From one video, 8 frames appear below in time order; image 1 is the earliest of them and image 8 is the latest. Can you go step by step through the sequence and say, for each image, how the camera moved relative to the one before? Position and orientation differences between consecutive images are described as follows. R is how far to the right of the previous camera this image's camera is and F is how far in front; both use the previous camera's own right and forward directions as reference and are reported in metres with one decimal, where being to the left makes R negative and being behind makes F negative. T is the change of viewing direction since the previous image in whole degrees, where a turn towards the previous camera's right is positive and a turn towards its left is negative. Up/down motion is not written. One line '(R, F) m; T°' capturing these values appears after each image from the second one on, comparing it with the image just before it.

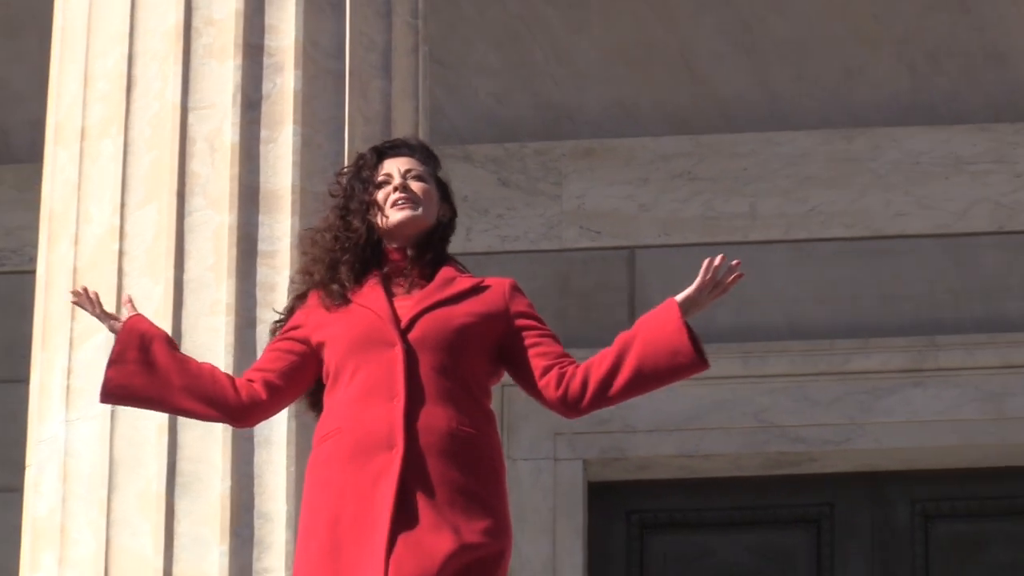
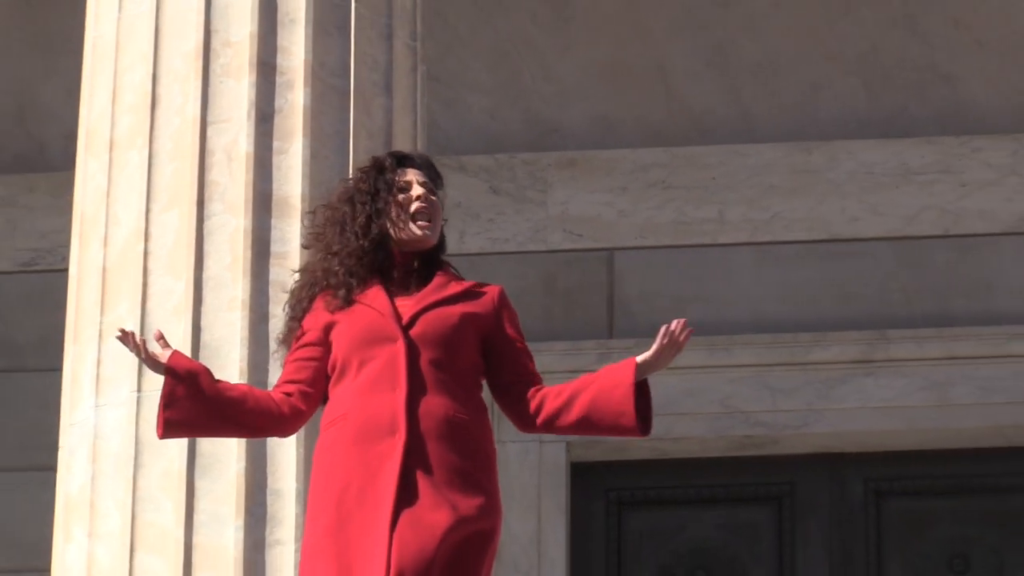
(+0.1, -0.7) m; 0°
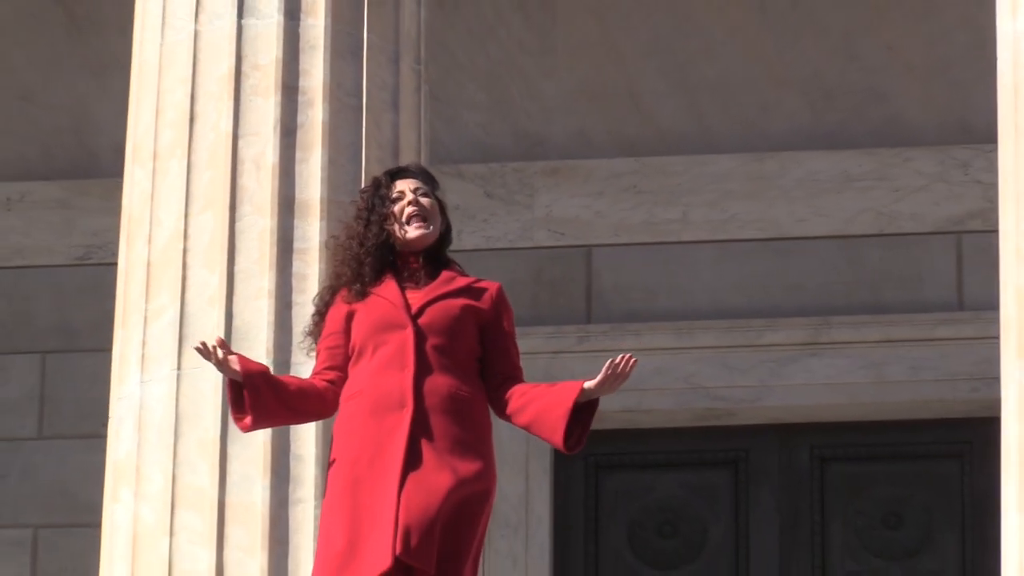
(+0.1, -1.2) m; 0°
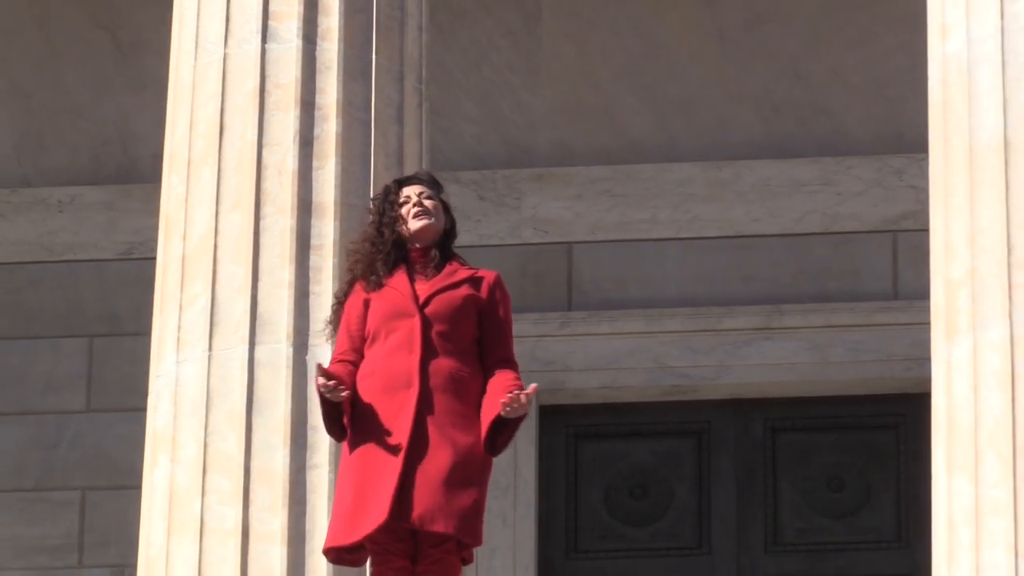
(+0.1, -1.3) m; 0°
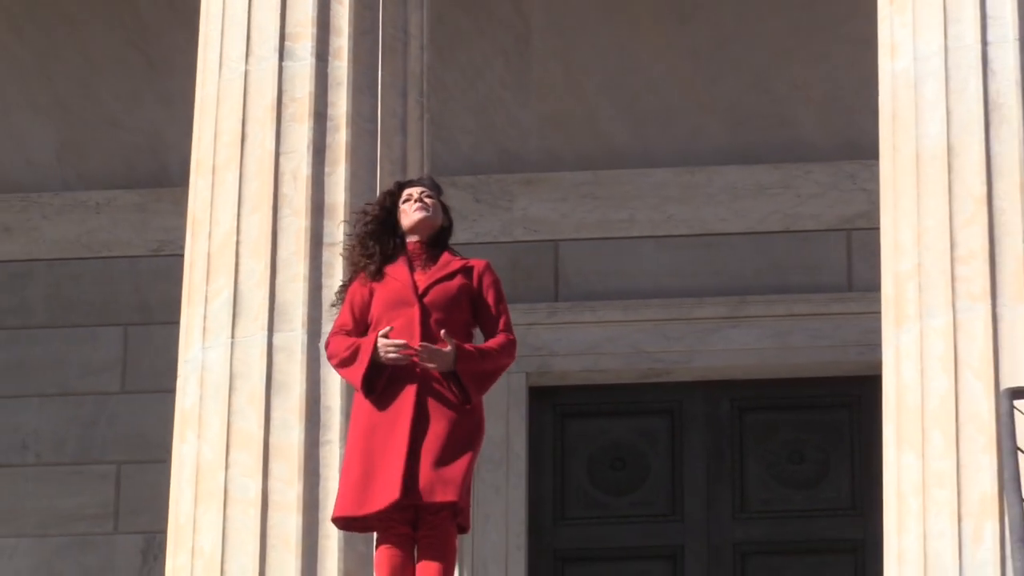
(+0.2, -1.1) m; -1°
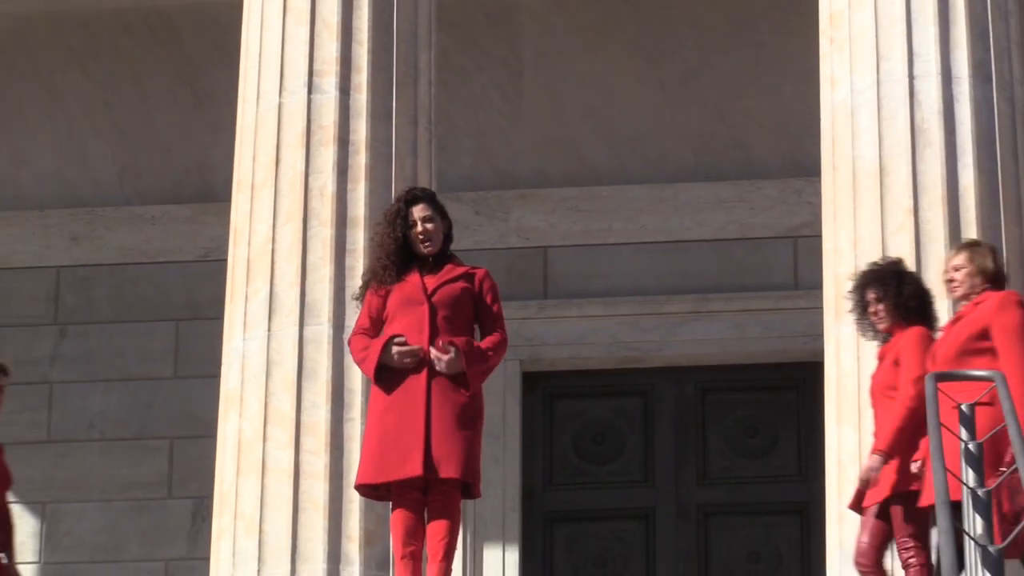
(+0.2, -1.9) m; -1°
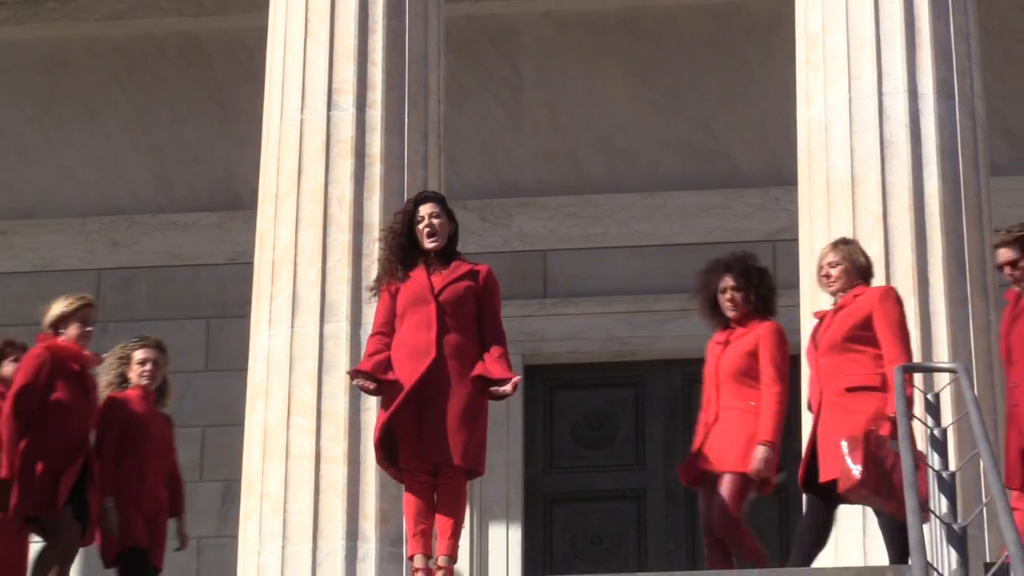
(+0.1, -1.2) m; 0°
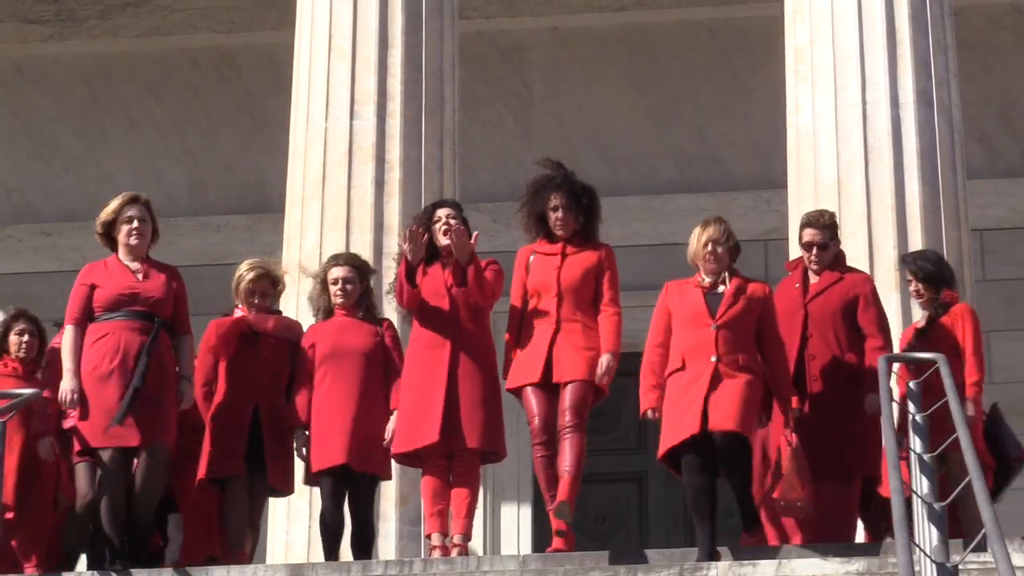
(+0.1, -1.1) m; -1°
